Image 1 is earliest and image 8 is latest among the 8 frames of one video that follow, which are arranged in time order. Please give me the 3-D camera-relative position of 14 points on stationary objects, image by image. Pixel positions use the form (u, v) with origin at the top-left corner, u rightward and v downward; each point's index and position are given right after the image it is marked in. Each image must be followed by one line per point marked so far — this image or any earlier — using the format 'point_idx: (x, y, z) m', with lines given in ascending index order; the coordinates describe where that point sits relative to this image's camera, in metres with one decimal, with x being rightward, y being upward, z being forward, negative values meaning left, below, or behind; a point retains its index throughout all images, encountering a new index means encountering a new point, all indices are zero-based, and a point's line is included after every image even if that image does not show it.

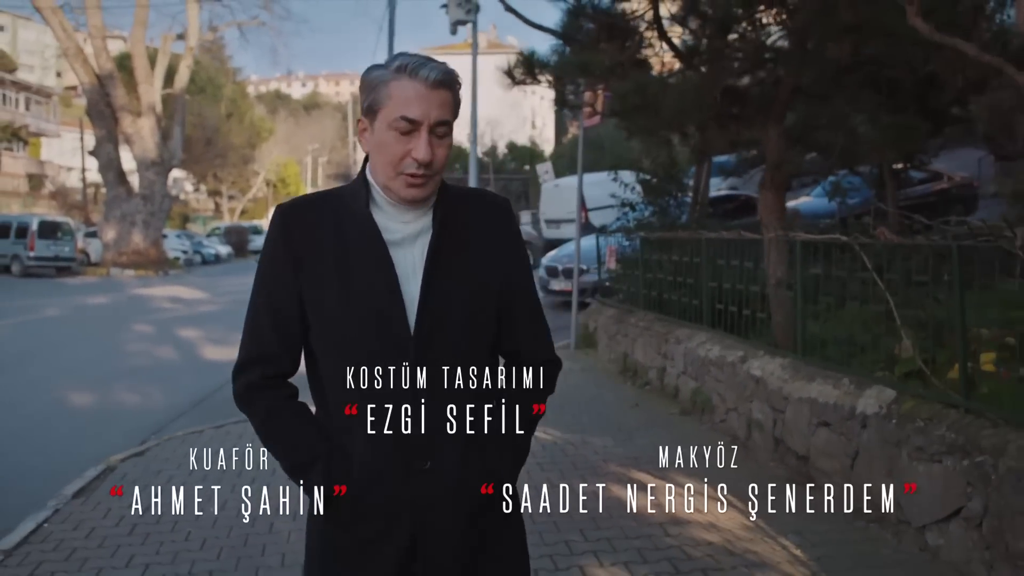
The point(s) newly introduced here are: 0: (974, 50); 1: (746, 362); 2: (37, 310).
0: (+2.5, +1.3, +5.3) m
1: (+1.7, -0.5, +7.0) m
2: (-9.2, -0.4, +18.7) m
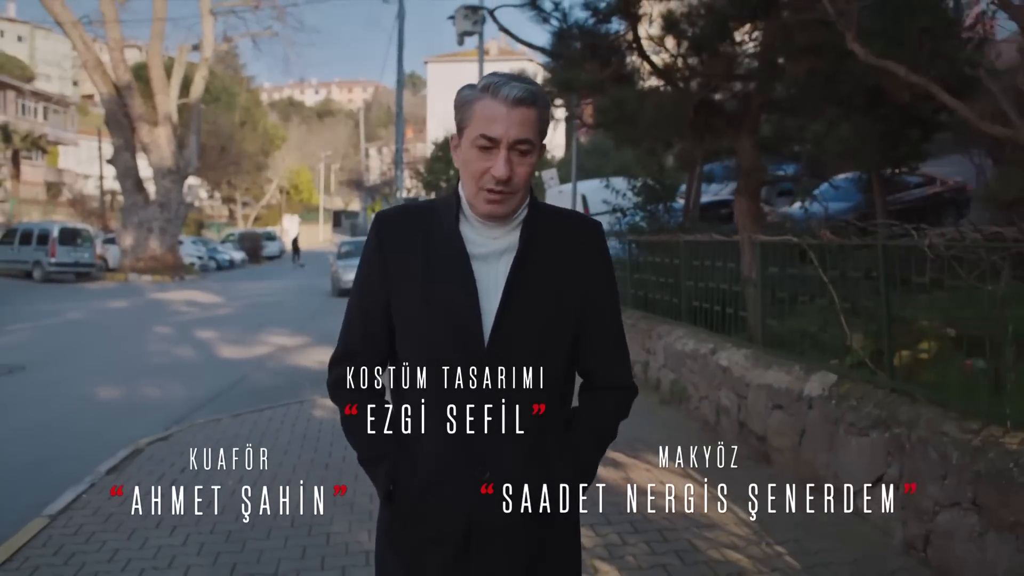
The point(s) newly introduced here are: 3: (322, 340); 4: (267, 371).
0: (+2.4, +1.3, +5.9) m
1: (+1.6, -0.5, +7.6) m
2: (-9.1, -0.5, +19.4) m
3: (-3.1, -0.8, +15.5) m
4: (-3.1, -1.1, +12.4) m
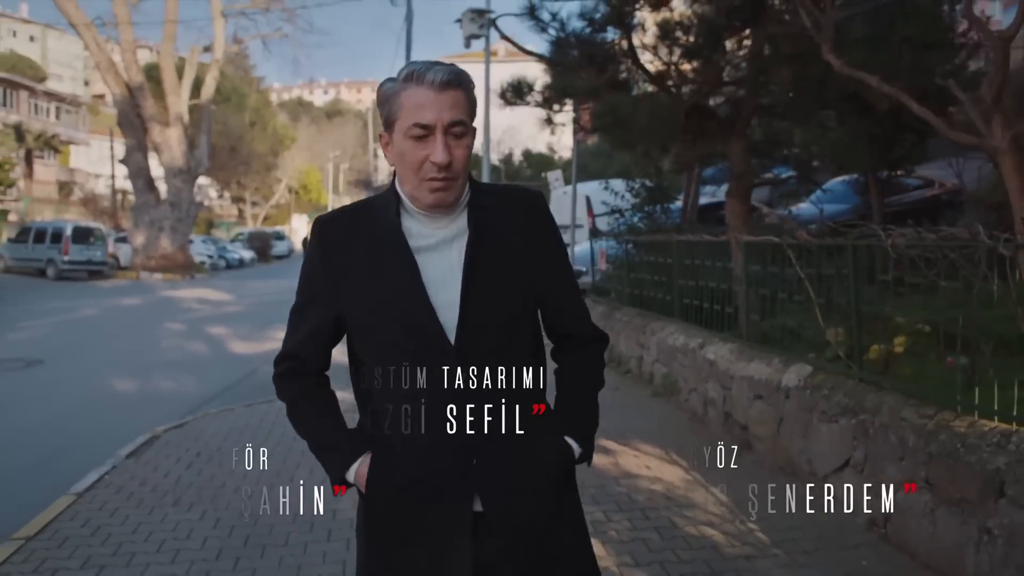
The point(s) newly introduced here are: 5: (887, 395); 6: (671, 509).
0: (+2.4, +1.3, +6.3) m
1: (+1.6, -0.5, +8.0) m
2: (-9.0, -0.5, +19.9) m
3: (-3.0, -0.8, +15.9) m
4: (-3.1, -1.0, +12.8) m
5: (+2.0, -0.6, +5.3) m
6: (+0.9, -1.3, +5.5) m
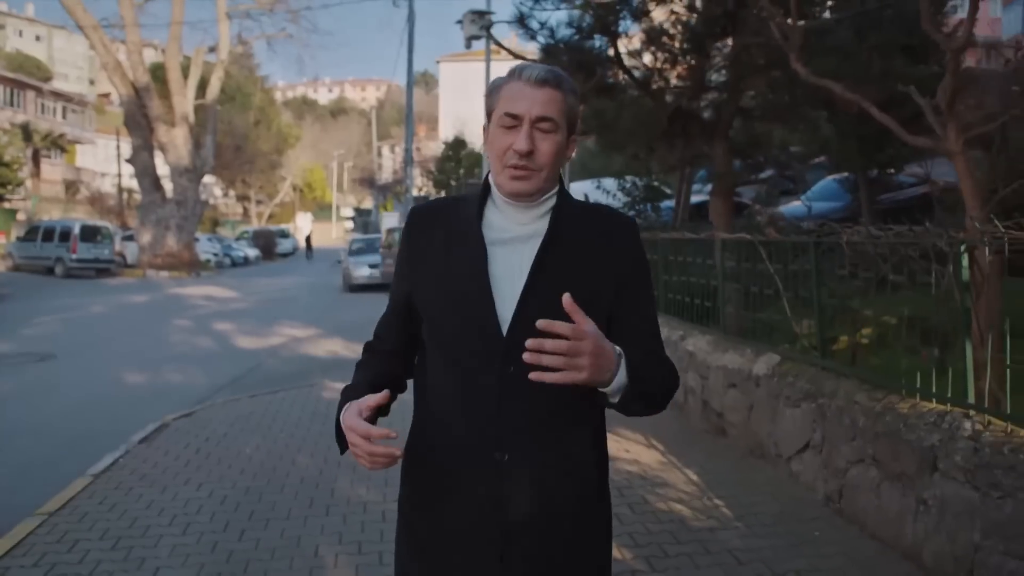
0: (+2.3, +1.4, +6.7) m
1: (+1.5, -0.5, +8.4) m
2: (-9.0, -0.4, +20.4) m
3: (-3.1, -0.7, +16.4) m
4: (-3.2, -1.0, +13.3) m
5: (+1.9, -0.5, +5.7) m
6: (+0.8, -1.2, +6.0) m
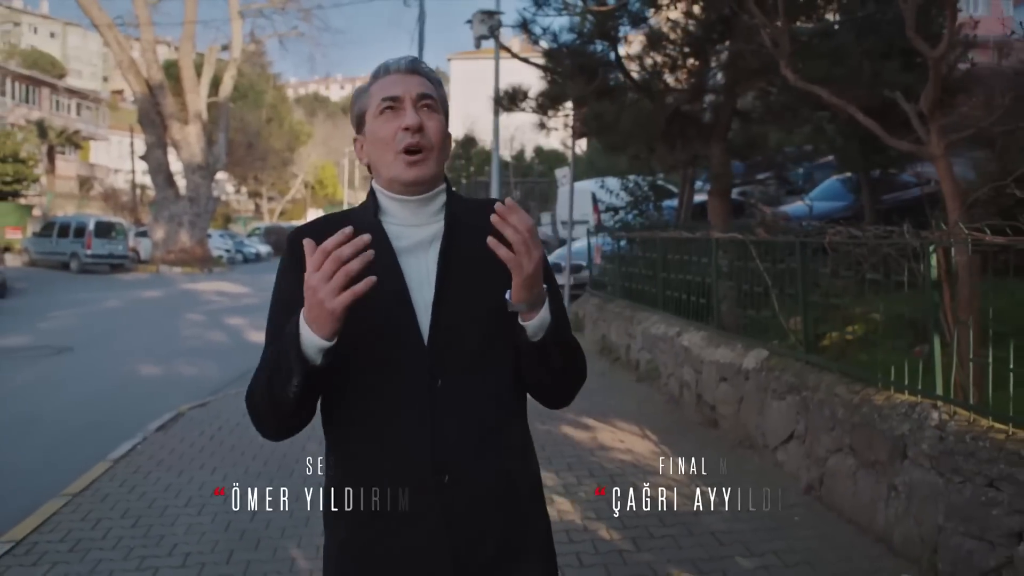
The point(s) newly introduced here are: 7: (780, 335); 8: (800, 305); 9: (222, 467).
0: (+2.3, +1.4, +7.0) m
1: (+1.5, -0.4, +8.7) m
2: (-8.9, -0.3, +20.8) m
3: (-2.9, -0.7, +16.7) m
4: (-3.1, -0.9, +13.6) m
5: (+1.9, -0.5, +6.0) m
6: (+0.8, -1.2, +6.2) m
7: (+2.0, -0.3, +7.1) m
8: (+2.0, -0.1, +6.7) m
9: (-2.0, -1.2, +6.7) m
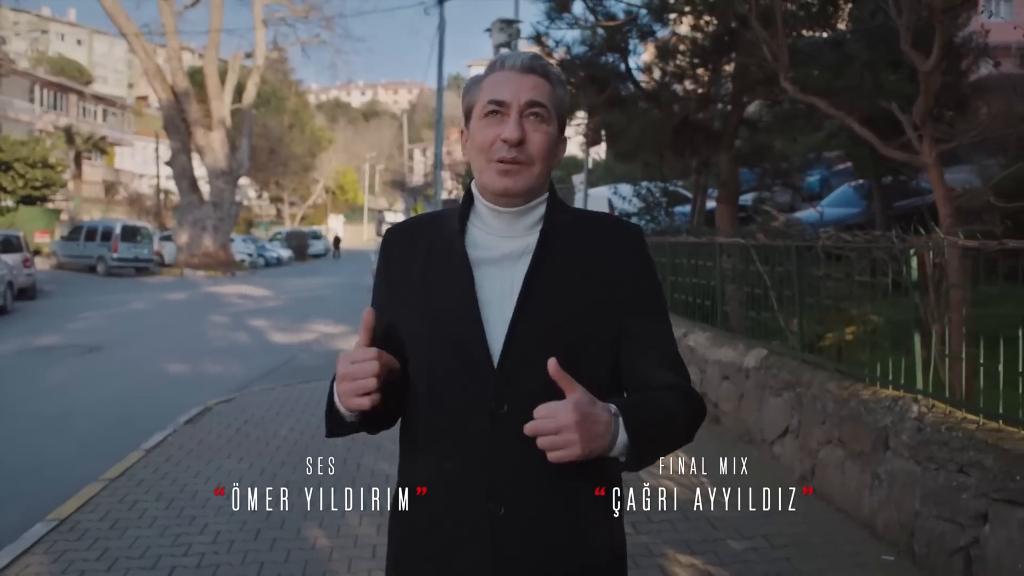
0: (+2.4, +1.4, +7.3) m
1: (+1.6, -0.5, +9.0) m
2: (-8.5, -0.3, +21.3) m
3: (-2.7, -0.7, +17.1) m
4: (-2.9, -0.9, +14.0) m
5: (+2.0, -0.5, +6.3) m
6: (+0.9, -1.2, +6.6) m
7: (+2.0, -0.4, +7.4) m
8: (+2.1, -0.1, +7.0) m
9: (-1.9, -1.2, +7.1) m
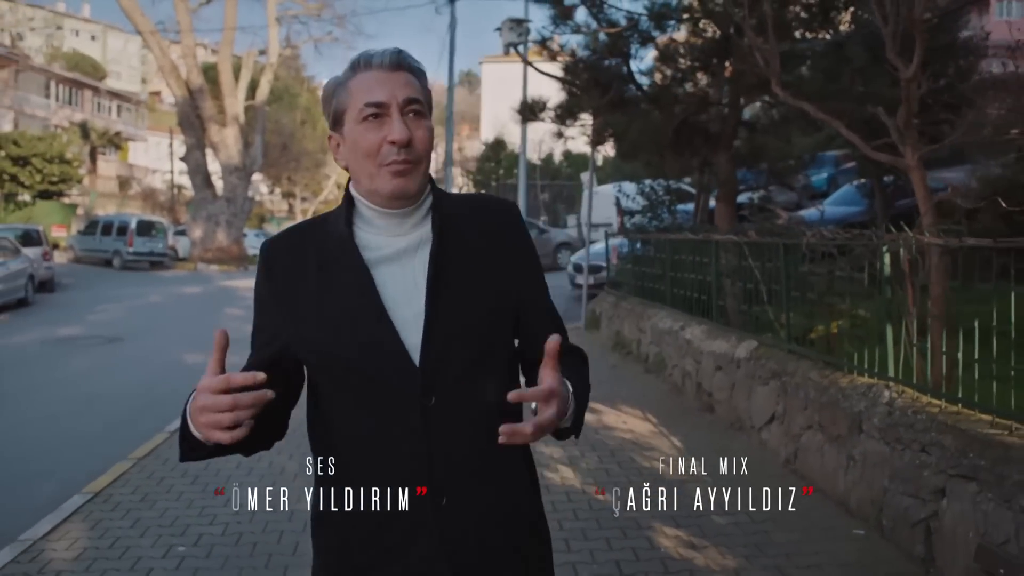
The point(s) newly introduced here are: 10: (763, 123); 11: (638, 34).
0: (+2.4, +1.4, +7.7) m
1: (+1.7, -0.4, +9.4) m
2: (-8.4, -0.2, +21.8) m
3: (-2.5, -0.6, +17.5) m
4: (-2.8, -0.9, +14.5) m
5: (+2.0, -0.5, +6.7) m
6: (+0.9, -1.2, +7.0) m
7: (+2.1, -0.3, +7.8) m
8: (+2.1, -0.1, +7.4) m
9: (-1.9, -1.2, +7.5) m
10: (+2.8, +1.8, +10.7) m
11: (+1.3, +2.6, +9.9) m
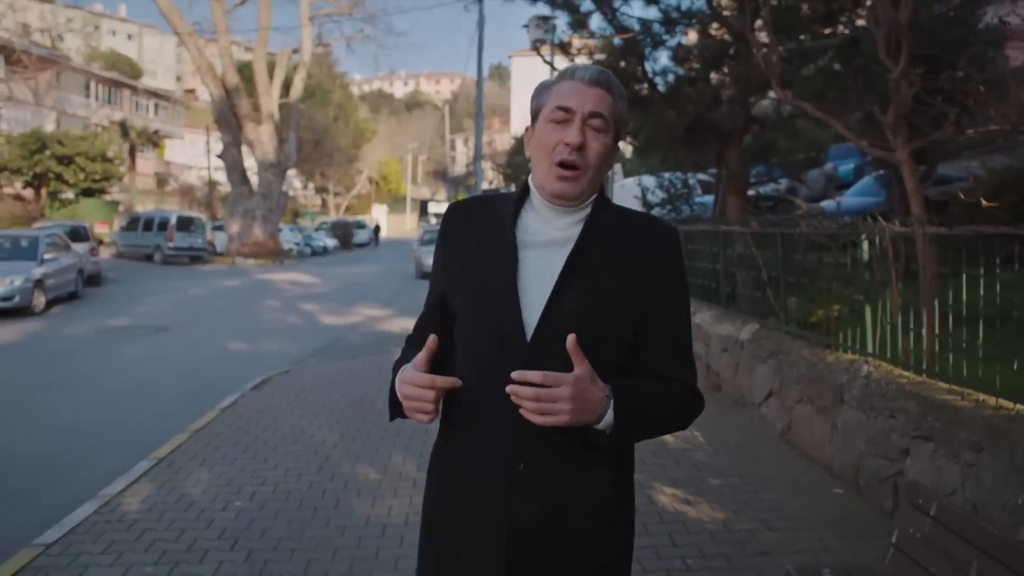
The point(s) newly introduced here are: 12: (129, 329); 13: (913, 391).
0: (+2.6, +1.5, +8.2) m
1: (+1.9, -0.3, +10.0) m
2: (-7.7, 0.0, +22.7) m
3: (-2.0, -0.5, +18.3) m
4: (-2.4, -0.7, +15.2) m
5: (+2.1, -0.4, +7.2) m
6: (+1.0, -1.1, +7.6) m
7: (+2.2, -0.2, +8.4) m
8: (+2.3, 0.0, +8.0) m
9: (-1.7, -1.1, +8.2) m
10: (+3.0, +2.0, +11.2) m
11: (+1.5, +2.7, +10.5) m
12: (-6.1, -0.7, +15.4) m
13: (+2.2, -0.6, +5.3) m
